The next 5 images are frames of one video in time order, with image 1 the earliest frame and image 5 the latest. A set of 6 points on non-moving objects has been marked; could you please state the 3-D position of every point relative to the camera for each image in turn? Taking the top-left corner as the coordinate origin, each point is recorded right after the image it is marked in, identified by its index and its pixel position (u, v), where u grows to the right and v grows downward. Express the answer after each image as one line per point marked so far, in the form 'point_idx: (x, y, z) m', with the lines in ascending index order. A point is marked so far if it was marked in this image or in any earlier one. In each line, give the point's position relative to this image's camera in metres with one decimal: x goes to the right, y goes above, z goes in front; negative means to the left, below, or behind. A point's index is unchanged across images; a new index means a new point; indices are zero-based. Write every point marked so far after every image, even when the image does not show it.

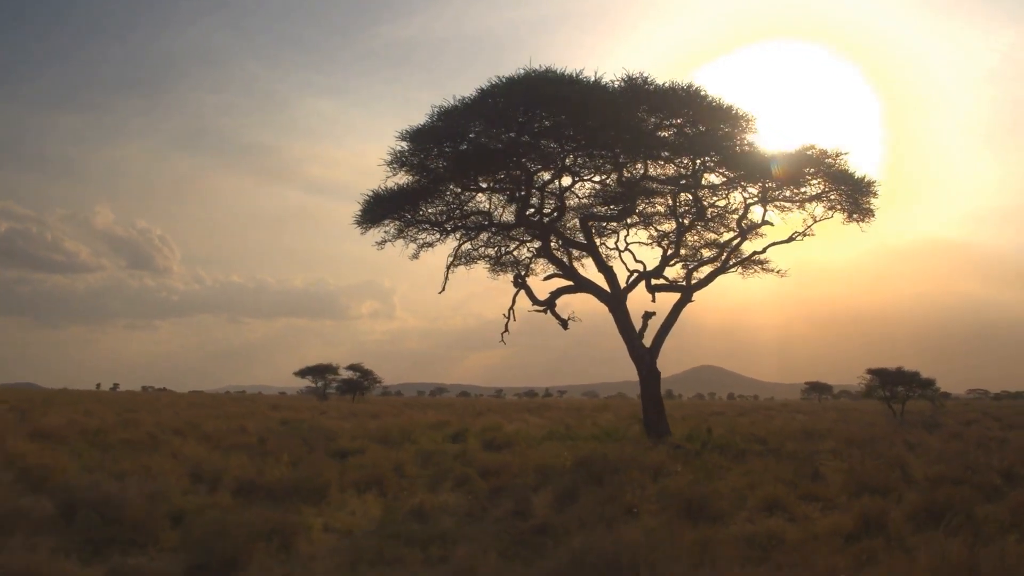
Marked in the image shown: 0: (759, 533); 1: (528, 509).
0: (+2.9, -2.8, +8.2) m
1: (+0.3, -3.1, +9.9) m
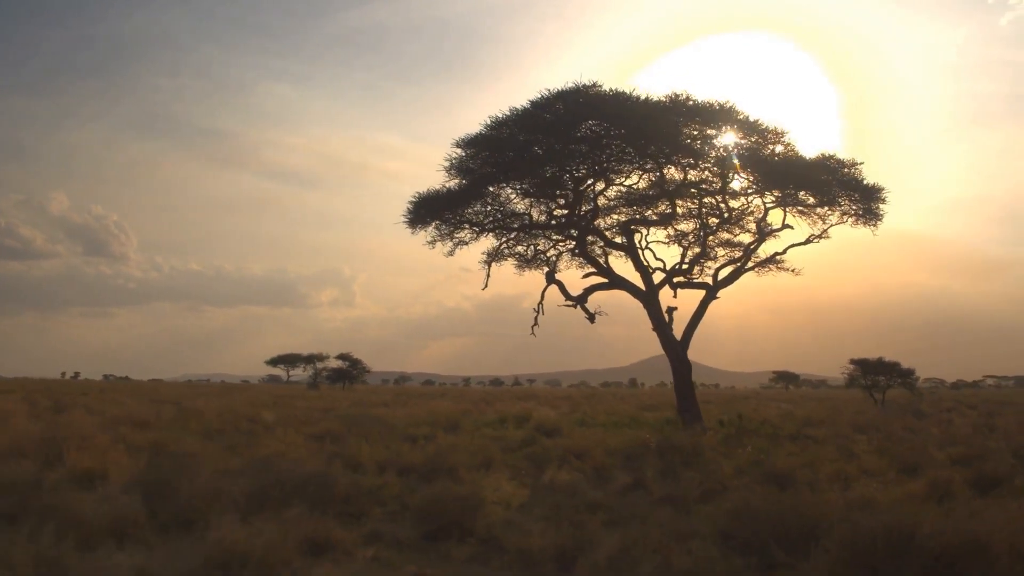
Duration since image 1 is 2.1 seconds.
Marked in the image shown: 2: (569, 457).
0: (+4.9, -2.9, +10.0) m
1: (+2.2, -3.2, +11.5) m
2: (+1.2, -3.5, +14.5) m
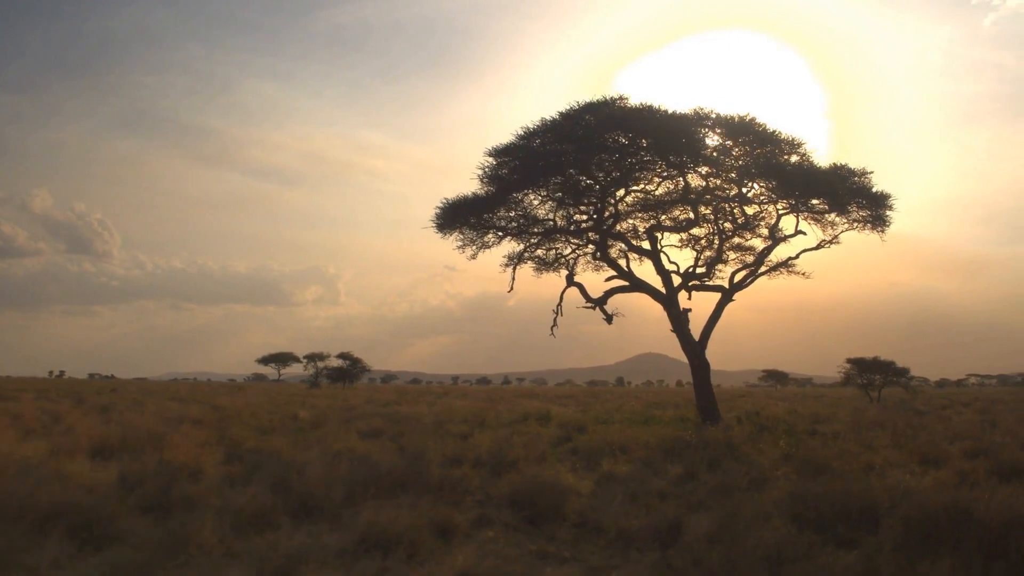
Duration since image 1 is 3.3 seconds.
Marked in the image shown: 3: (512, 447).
0: (+6.0, -3.0, +11.1) m
1: (+3.3, -3.3, +12.6) m
2: (+2.2, -3.6, +15.5) m
3: (0.0, -3.5, +15.6) m
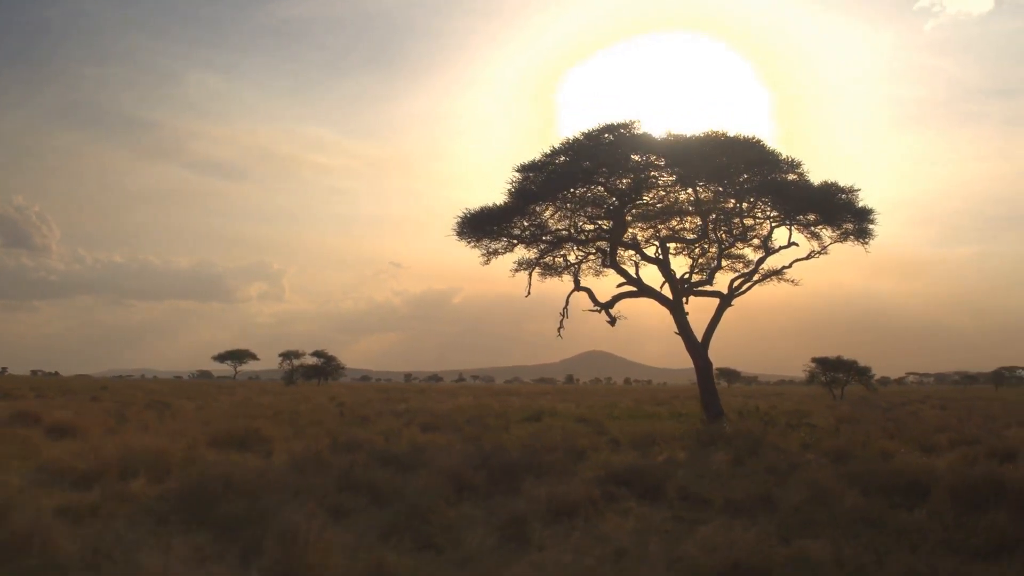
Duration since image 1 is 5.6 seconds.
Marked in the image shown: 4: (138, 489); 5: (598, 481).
0: (+7.6, -3.3, +13.3) m
1: (+4.8, -3.5, +14.6) m
2: (+3.5, -3.8, +17.5) m
3: (+1.3, -3.7, +17.4) m
4: (-4.8, -2.6, +9.3) m
5: (+1.4, -3.1, +11.3) m
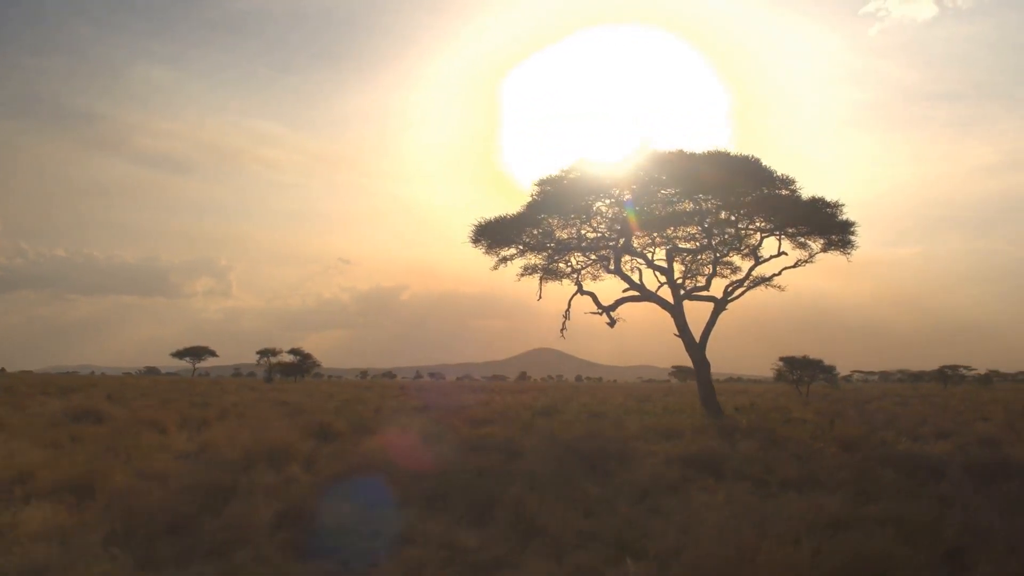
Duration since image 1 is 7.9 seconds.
0: (+8.9, -3.6, +15.6) m
1: (+6.1, -3.8, +16.8) m
2: (+4.7, -4.0, +19.6) m
3: (+2.5, -3.9, +19.3) m
4: (-3.2, -2.8, +10.8) m
5: (+2.9, -3.4, +13.3) m
